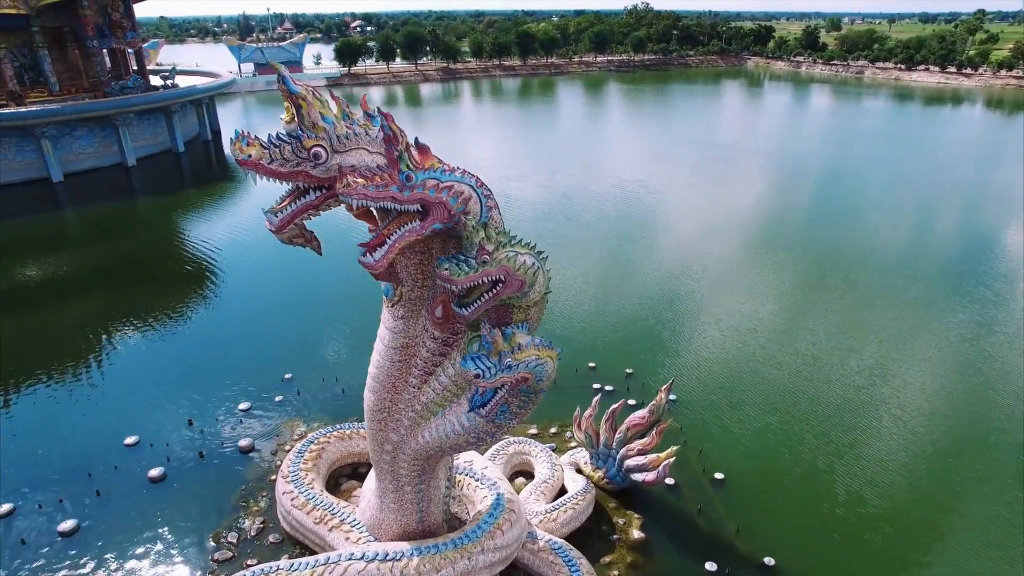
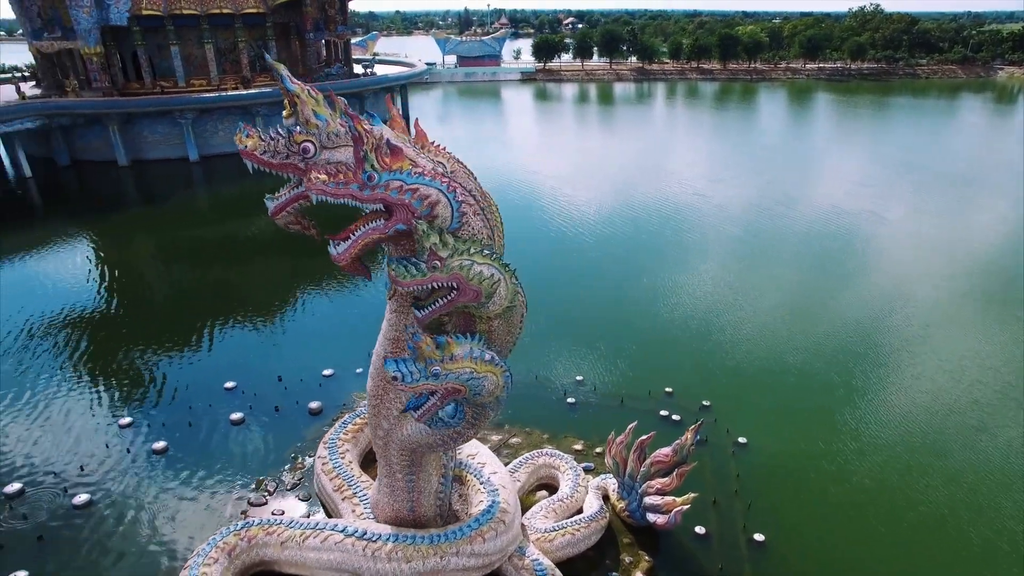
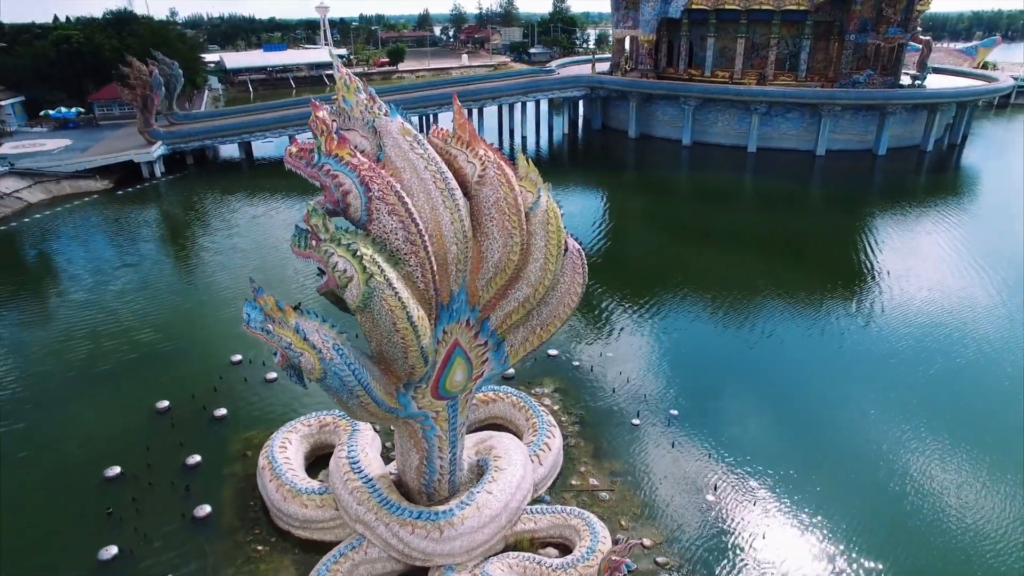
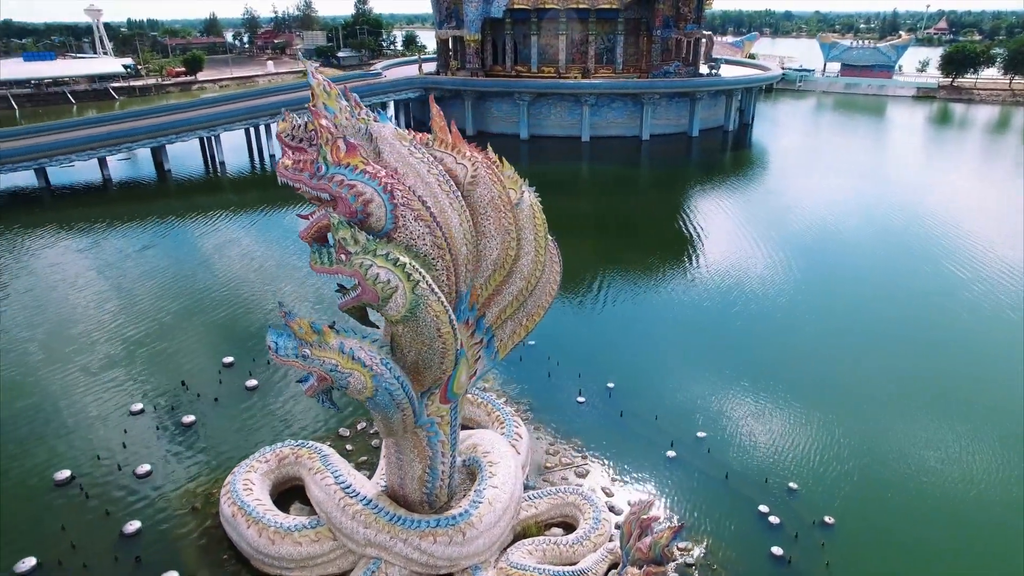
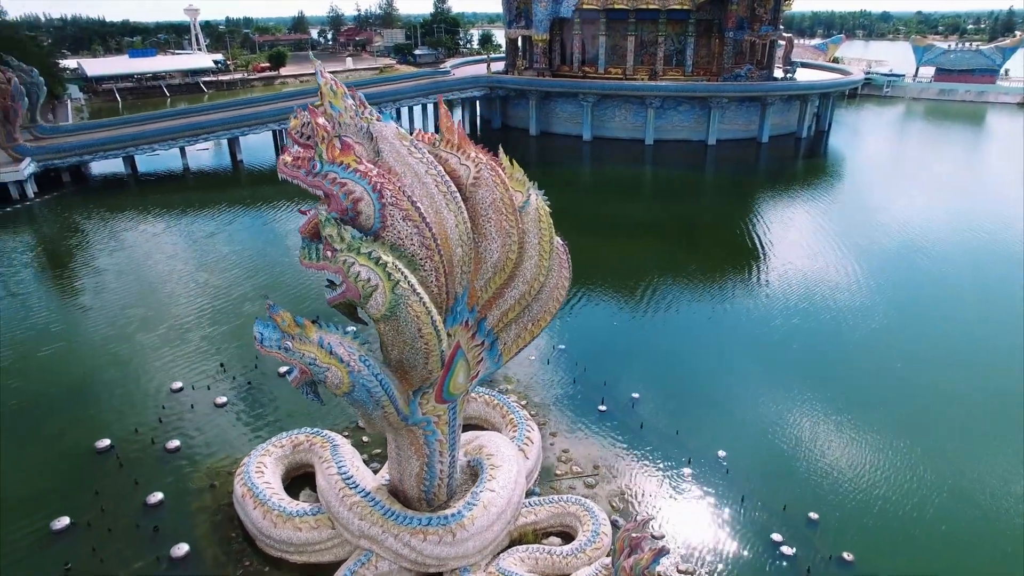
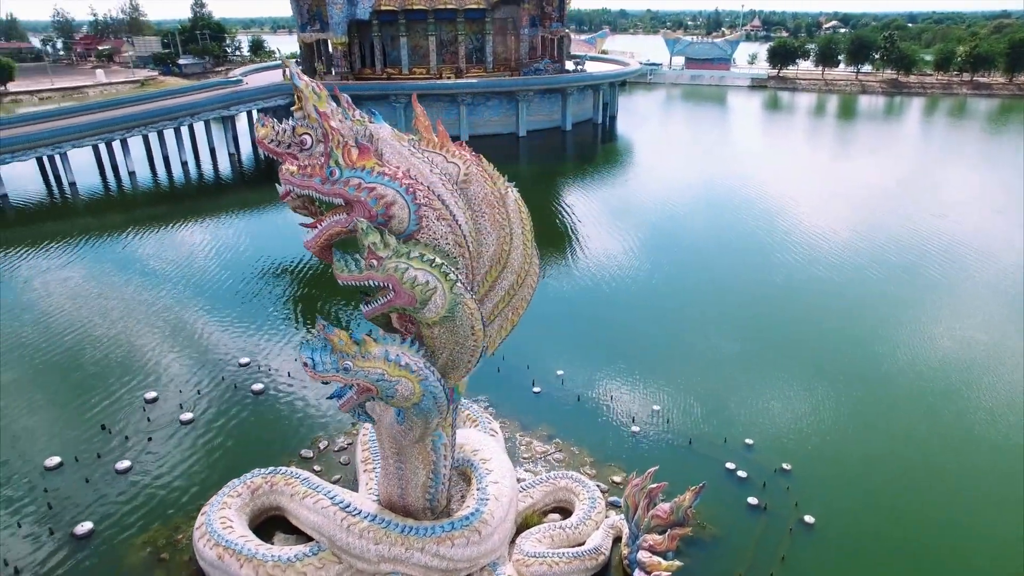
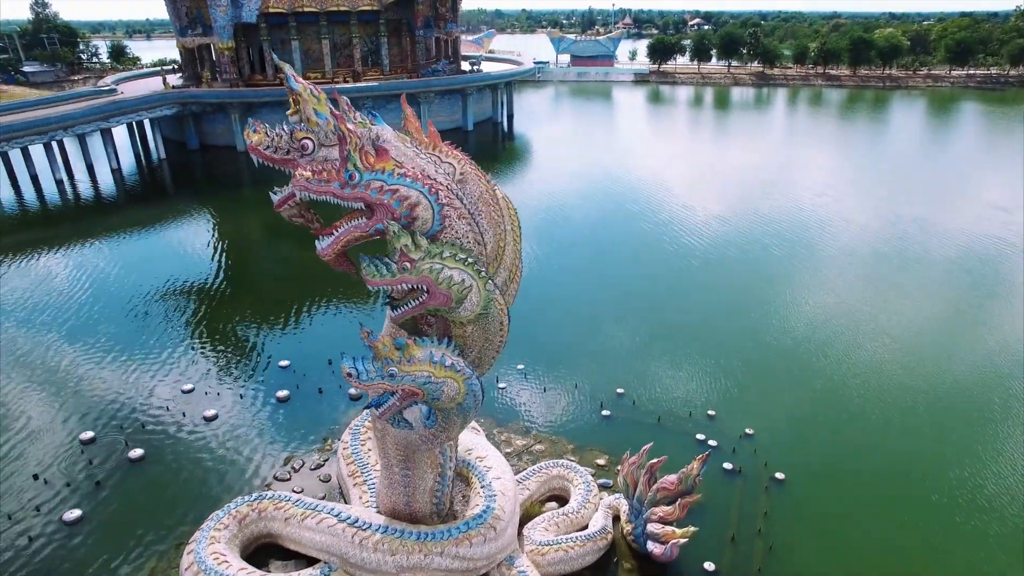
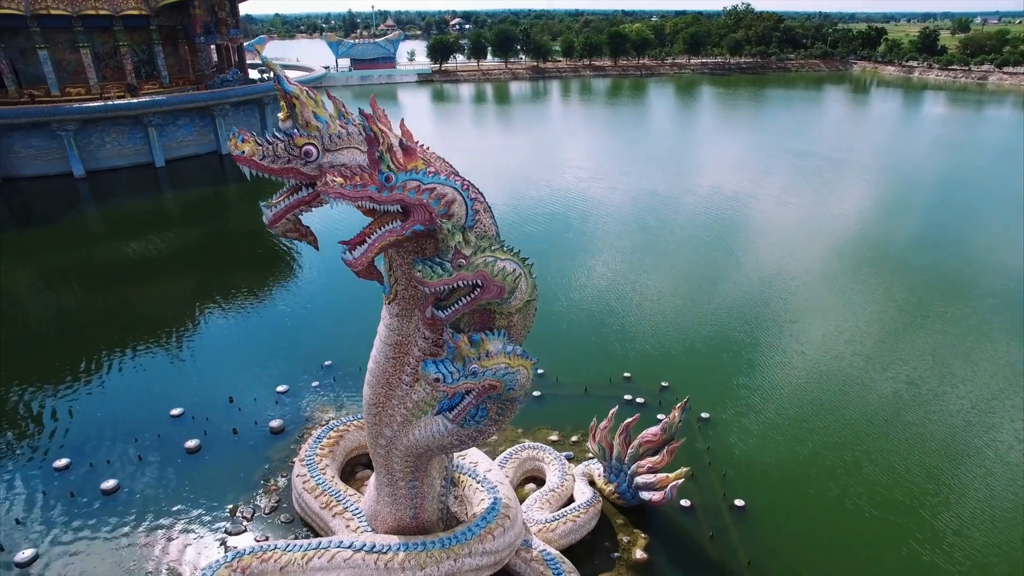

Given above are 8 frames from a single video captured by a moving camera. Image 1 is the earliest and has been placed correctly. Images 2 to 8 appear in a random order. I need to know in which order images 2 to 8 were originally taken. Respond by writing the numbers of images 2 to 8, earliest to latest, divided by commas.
8, 2, 7, 6, 4, 5, 3
